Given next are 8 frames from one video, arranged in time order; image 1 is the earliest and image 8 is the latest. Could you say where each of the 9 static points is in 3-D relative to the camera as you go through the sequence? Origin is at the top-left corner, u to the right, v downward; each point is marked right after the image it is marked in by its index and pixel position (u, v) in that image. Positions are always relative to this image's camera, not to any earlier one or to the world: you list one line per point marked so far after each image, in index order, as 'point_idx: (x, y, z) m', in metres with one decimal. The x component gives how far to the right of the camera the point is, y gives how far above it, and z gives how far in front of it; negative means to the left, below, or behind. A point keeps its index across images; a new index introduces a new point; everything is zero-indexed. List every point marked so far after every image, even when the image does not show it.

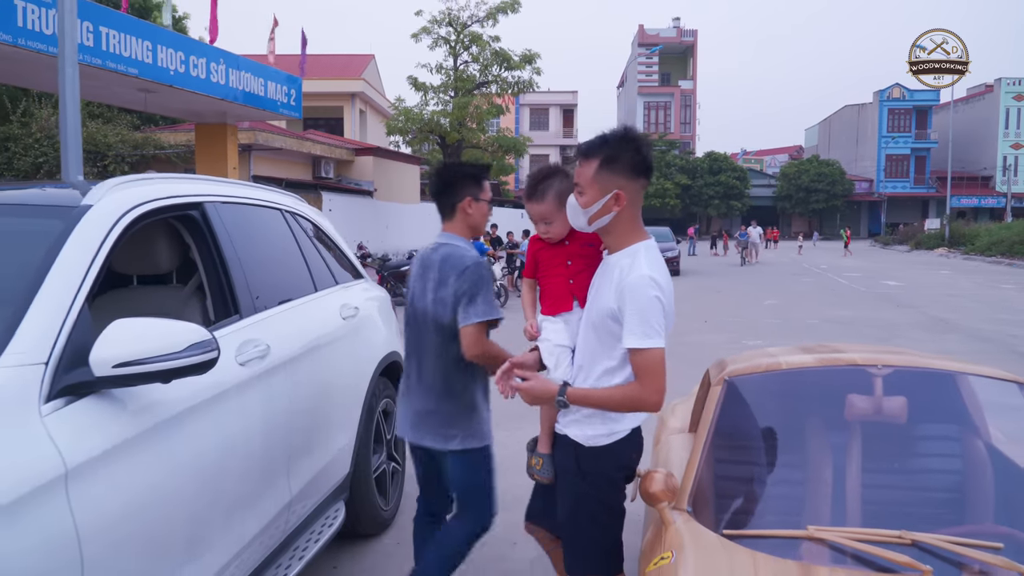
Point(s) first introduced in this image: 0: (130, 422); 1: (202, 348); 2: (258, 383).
0: (-1.0, -0.3, +2.0) m
1: (-0.8, -0.1, +2.1) m
2: (-0.9, -0.3, +2.7) m
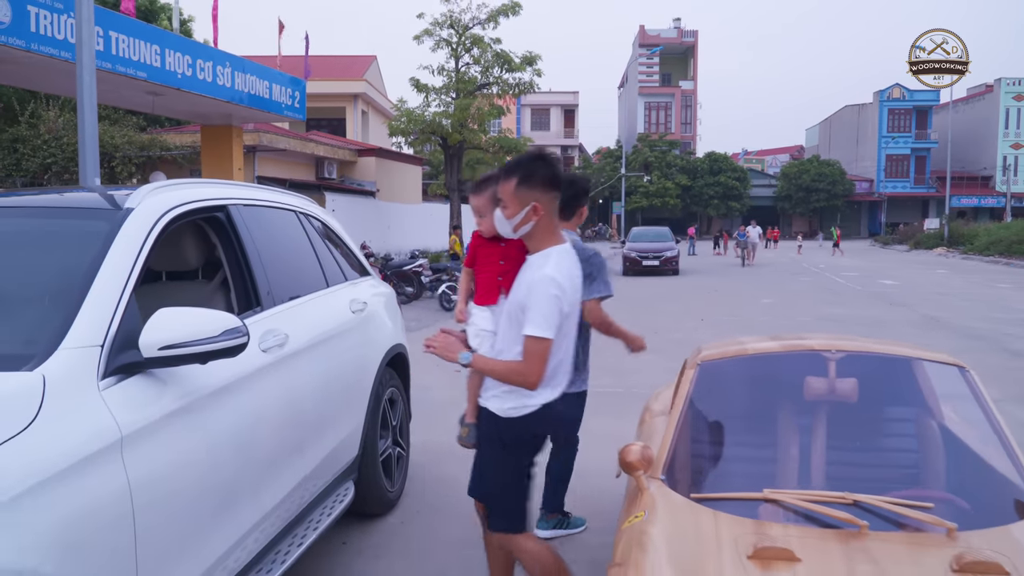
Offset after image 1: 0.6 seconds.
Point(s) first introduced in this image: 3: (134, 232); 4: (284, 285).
0: (-1.0, -0.3, +2.3) m
1: (-0.8, -0.1, +2.4) m
2: (-0.9, -0.3, +2.9) m
3: (-1.2, +0.2, +2.6) m
4: (-1.0, 0.0, +3.5) m
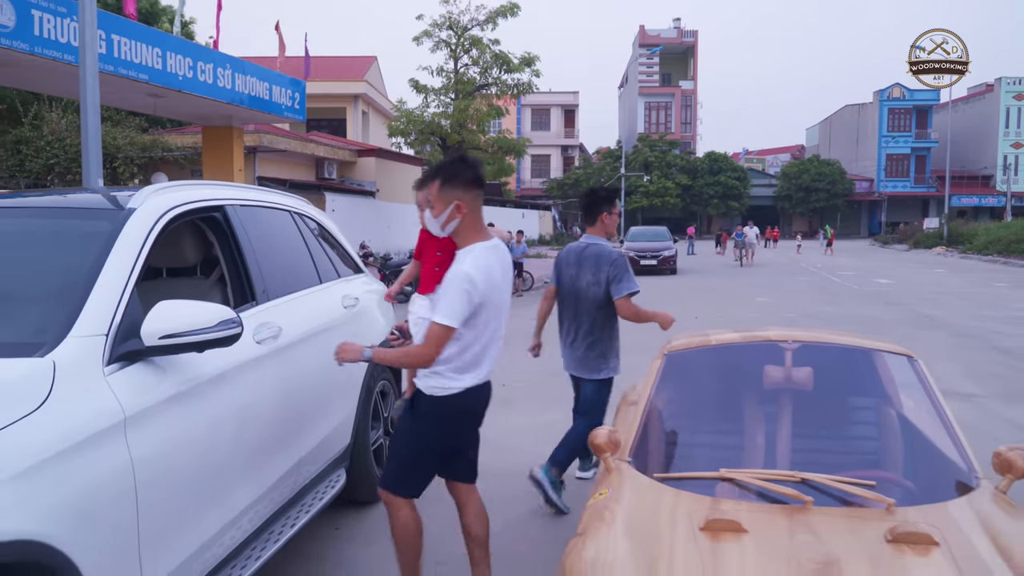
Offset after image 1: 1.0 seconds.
0: (-1.1, -0.3, +2.5) m
1: (-0.9, -0.1, +2.5) m
2: (-1.0, -0.3, +3.1) m
3: (-1.3, +0.2, +2.8) m
4: (-1.1, 0.0, +3.7) m
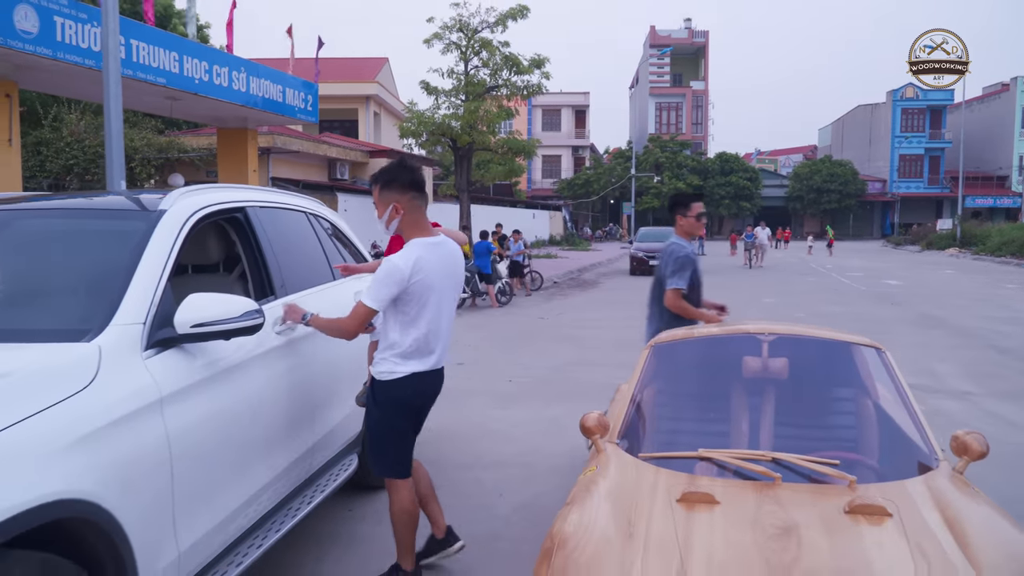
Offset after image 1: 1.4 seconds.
0: (-1.1, -0.3, +2.7) m
1: (-0.9, -0.1, +2.8) m
2: (-1.0, -0.3, +3.4) m
3: (-1.3, +0.2, +3.0) m
4: (-1.1, 0.0, +3.9) m
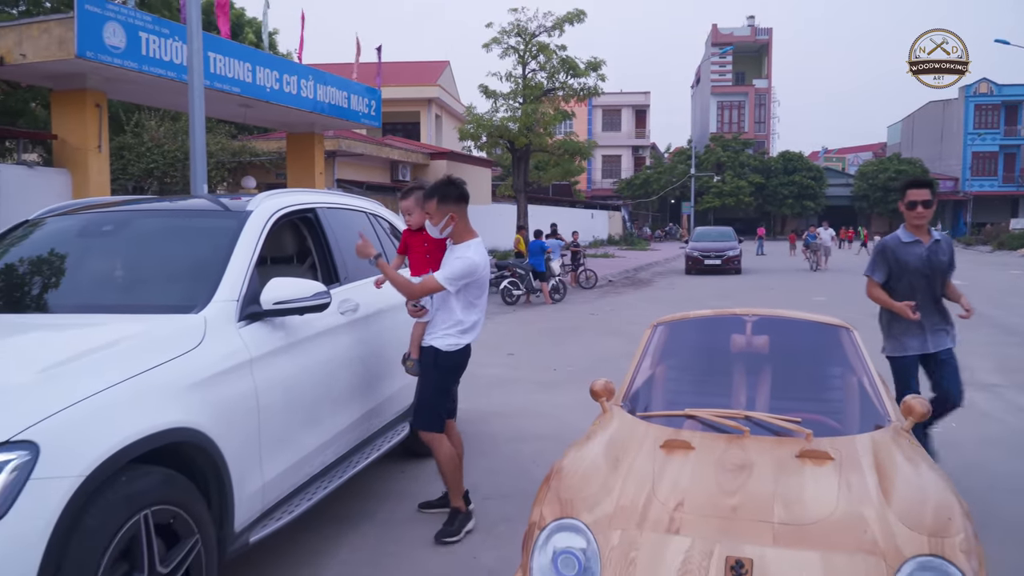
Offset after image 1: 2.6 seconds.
0: (-1.0, -0.2, +3.4) m
1: (-0.8, 0.0, +3.4) m
2: (-0.8, -0.2, +4.0) m
3: (-1.2, +0.3, +3.7) m
4: (-0.9, +0.1, +4.6) m
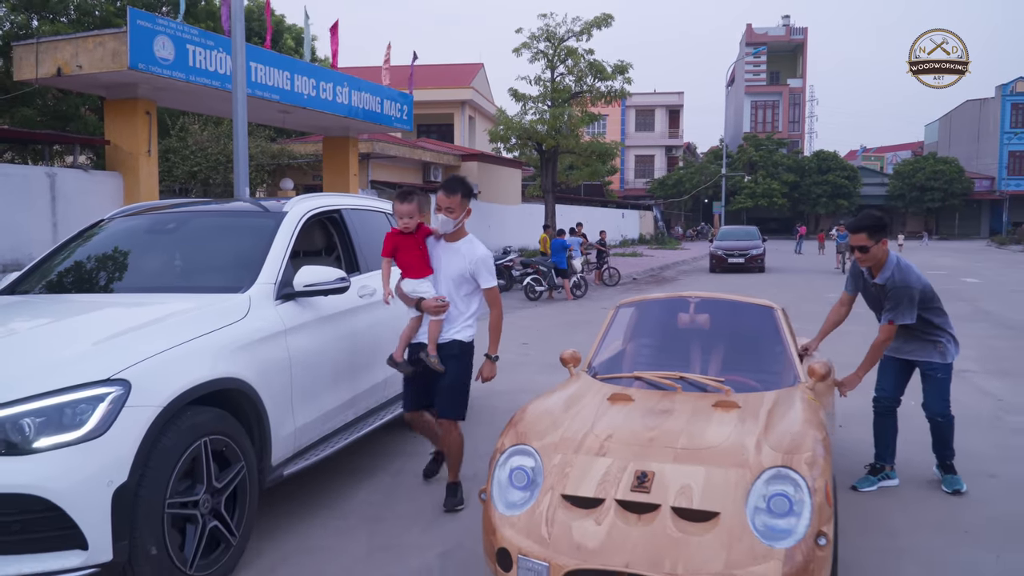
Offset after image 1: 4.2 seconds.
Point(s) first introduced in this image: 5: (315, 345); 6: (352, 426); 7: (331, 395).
0: (-1.1, -0.1, +4.2) m
1: (-0.9, +0.1, +4.2) m
2: (-0.9, -0.1, +4.8) m
3: (-1.3, +0.4, +4.5) m
4: (-0.9, +0.2, +5.4) m
5: (-1.1, -0.3, +4.2) m
6: (-0.9, -0.8, +4.6) m
7: (-1.0, -0.6, +4.3) m
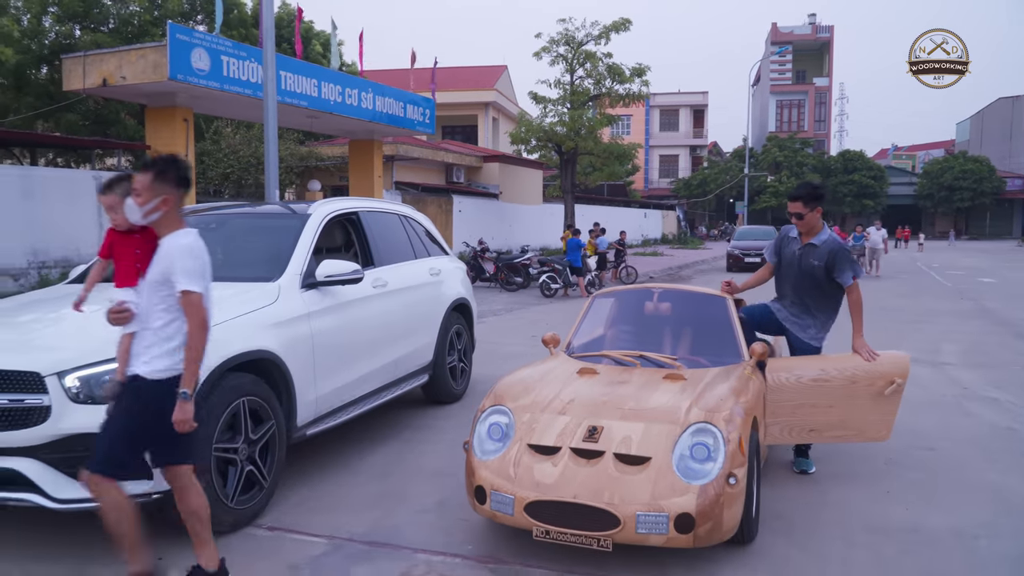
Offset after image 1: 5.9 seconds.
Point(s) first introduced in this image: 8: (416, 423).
0: (-1.2, -0.1, +4.9) m
1: (-1.0, +0.1, +5.0) m
2: (-0.9, -0.1, +5.6) m
3: (-1.3, +0.4, +5.3) m
4: (-1.0, +0.2, +6.1) m
5: (-1.1, -0.2, +4.9) m
6: (-1.0, -0.7, +5.3) m
7: (-1.1, -0.5, +5.0) m
8: (-0.8, -1.1, +6.2) m
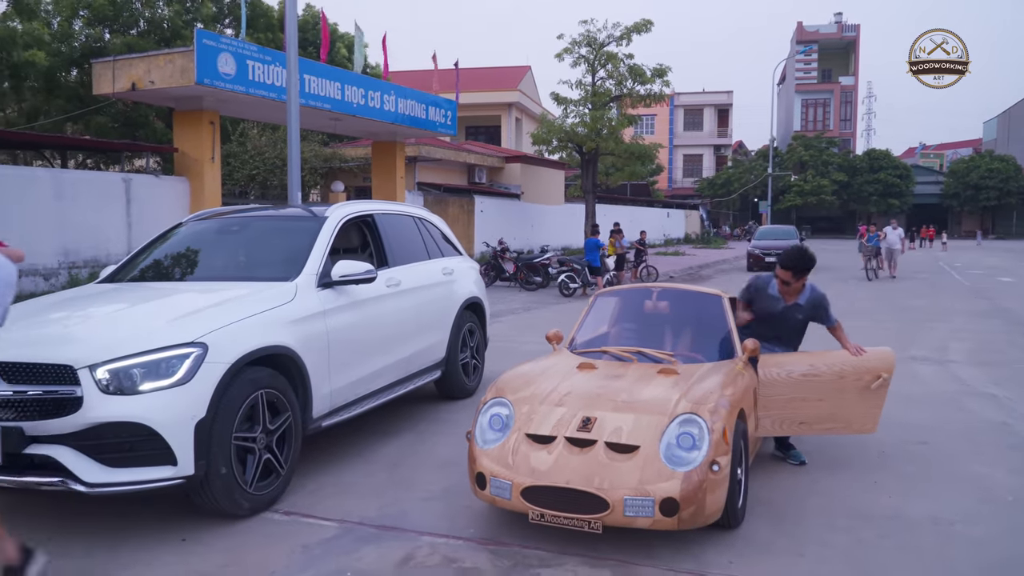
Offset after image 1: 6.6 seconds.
0: (-1.1, -0.1, +5.2) m
1: (-1.0, +0.1, +5.2) m
2: (-0.9, -0.1, +5.8) m
3: (-1.3, +0.4, +5.5) m
4: (-0.9, +0.2, +6.4) m
5: (-1.1, -0.2, +5.2) m
6: (-0.9, -0.7, +5.6) m
7: (-1.0, -0.5, +5.3) m
8: (-0.7, -1.1, +6.4) m
